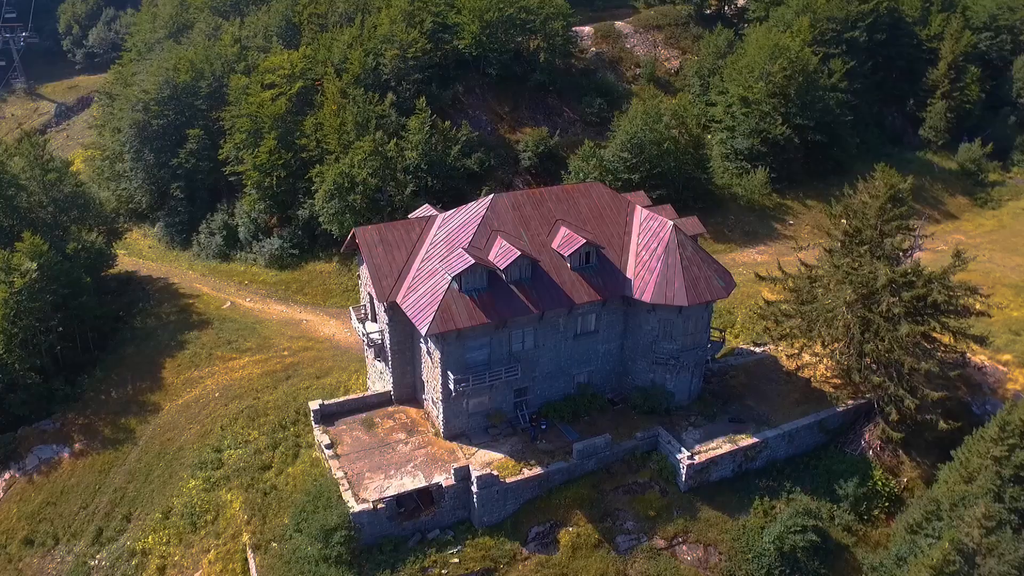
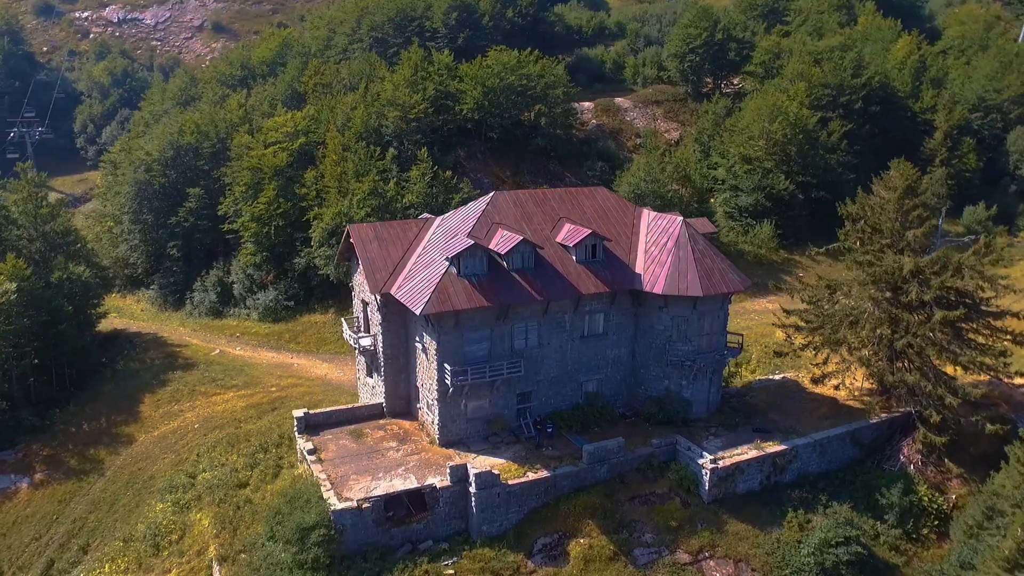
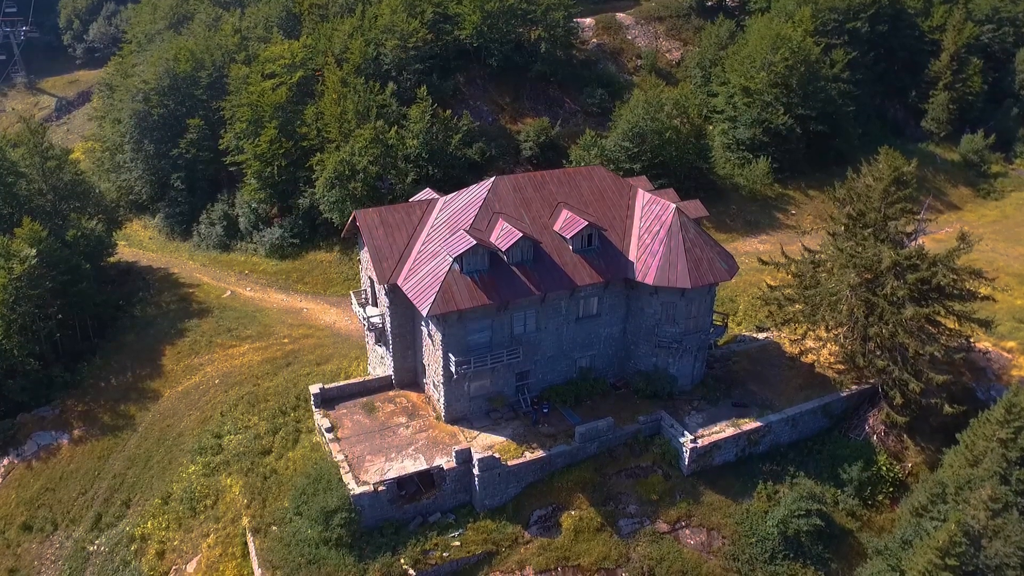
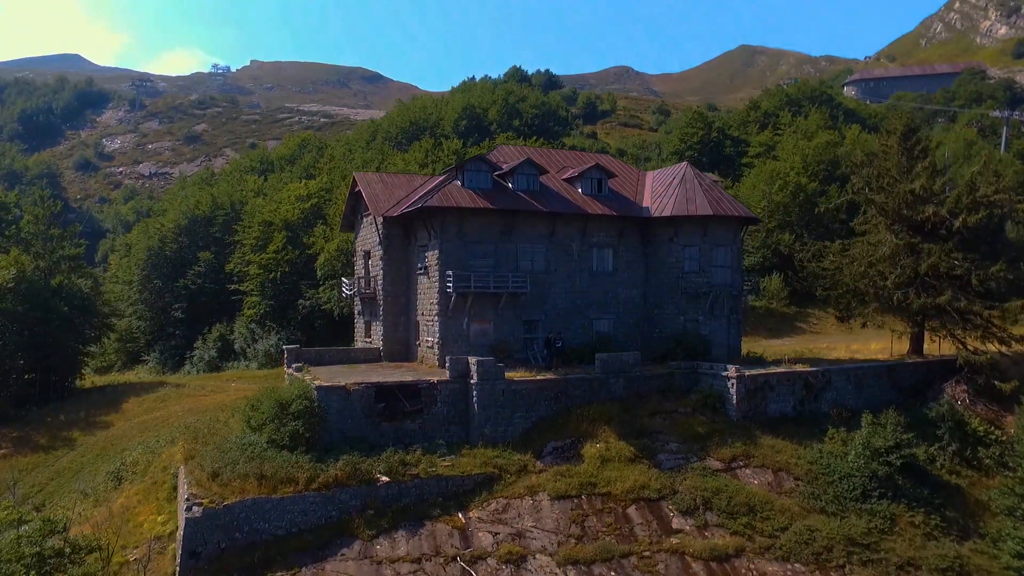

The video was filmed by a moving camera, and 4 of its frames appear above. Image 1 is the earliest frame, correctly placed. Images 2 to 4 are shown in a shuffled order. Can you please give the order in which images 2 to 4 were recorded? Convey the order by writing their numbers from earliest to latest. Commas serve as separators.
3, 2, 4
